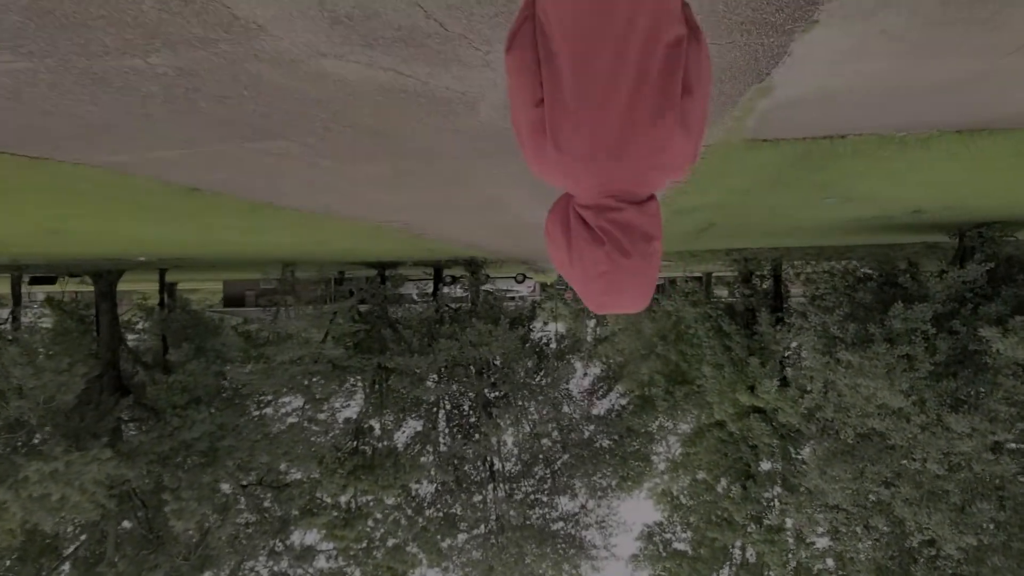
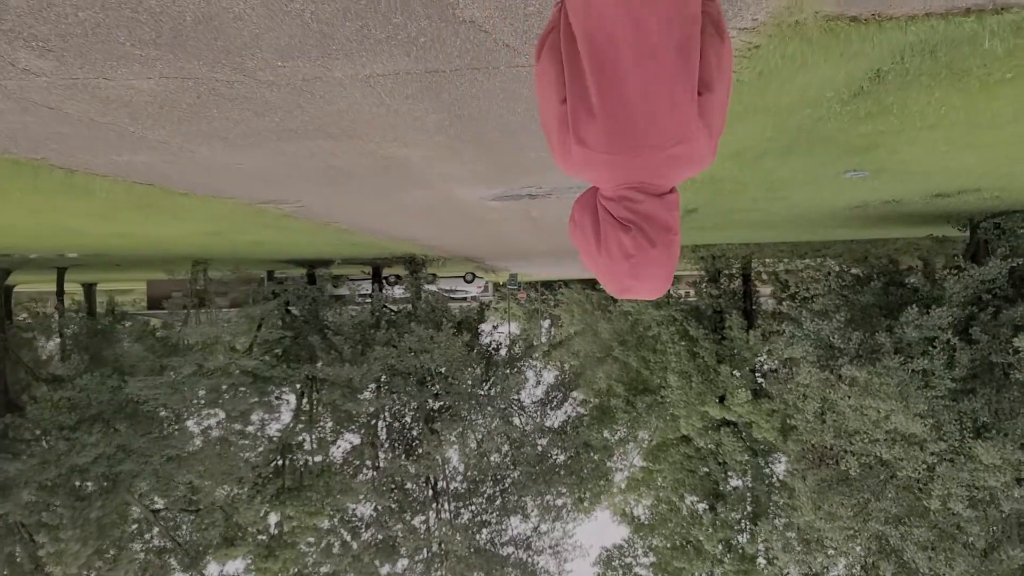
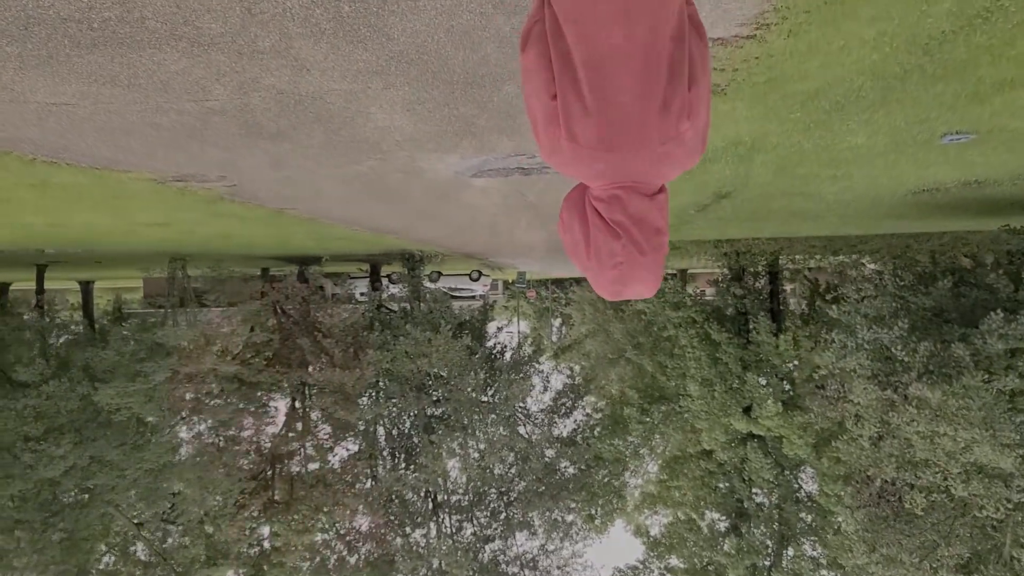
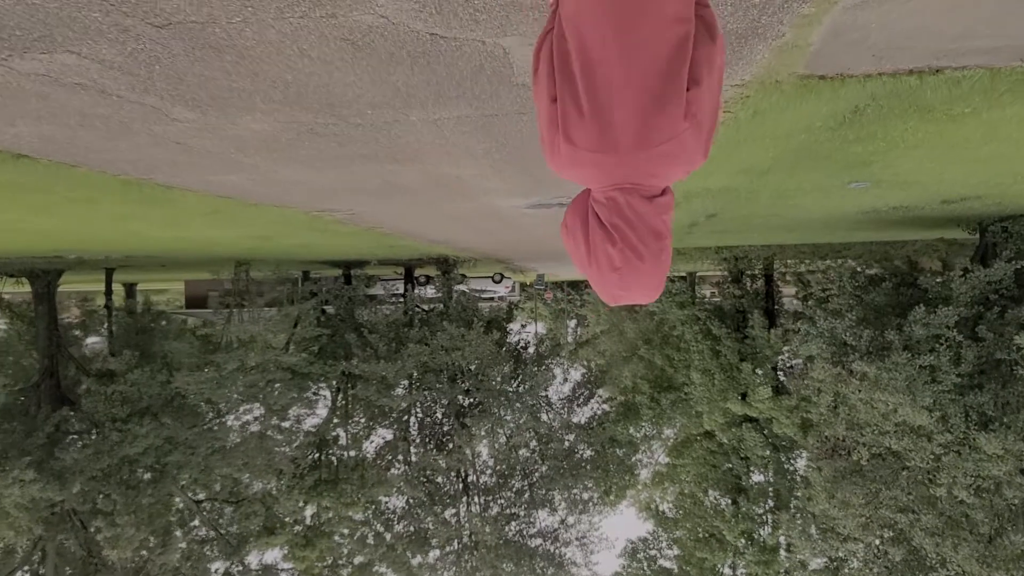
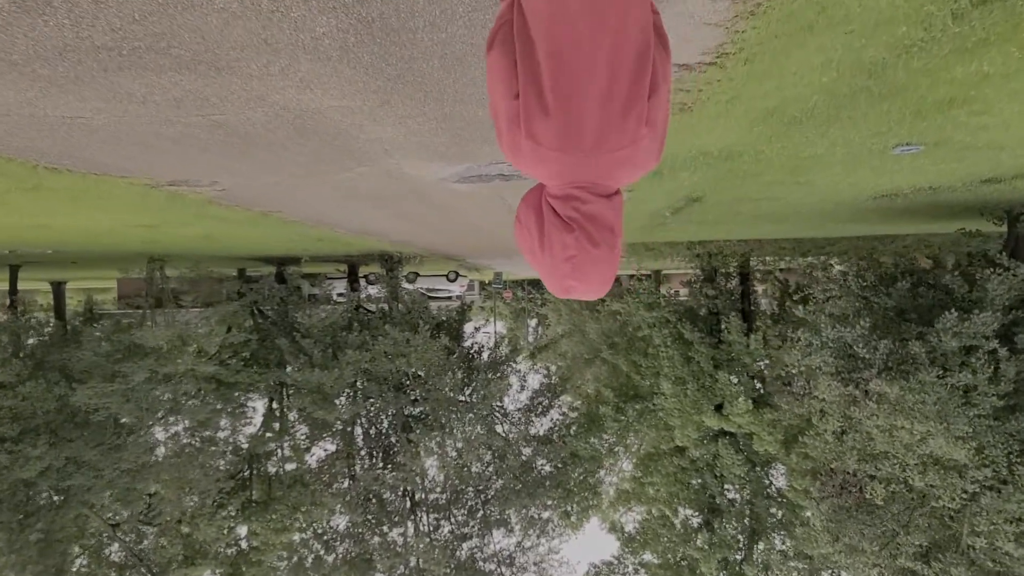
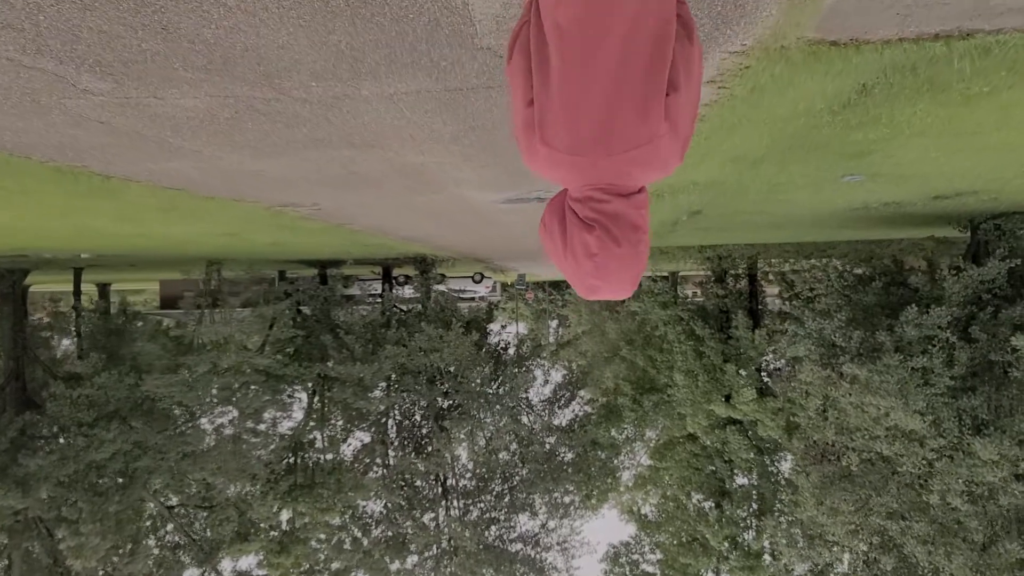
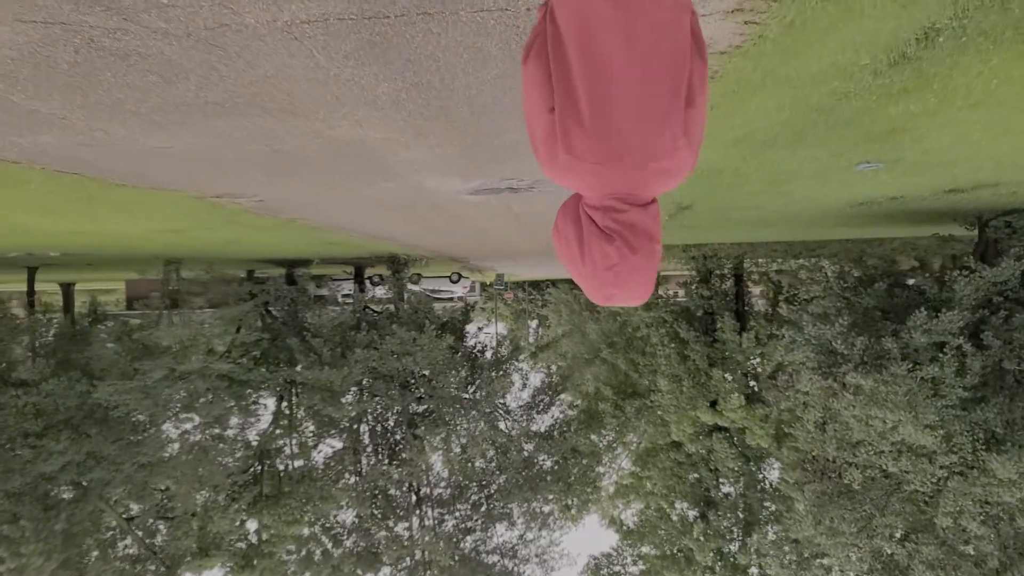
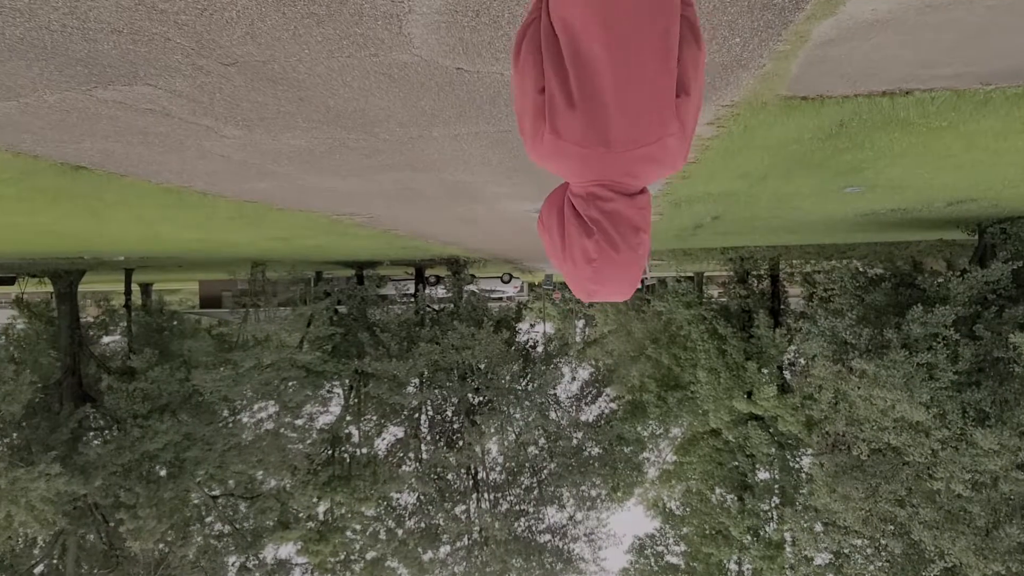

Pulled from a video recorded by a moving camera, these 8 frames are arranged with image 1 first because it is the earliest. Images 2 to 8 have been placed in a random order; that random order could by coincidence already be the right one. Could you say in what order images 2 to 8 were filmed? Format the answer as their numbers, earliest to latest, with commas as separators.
8, 4, 6, 2, 7, 5, 3
